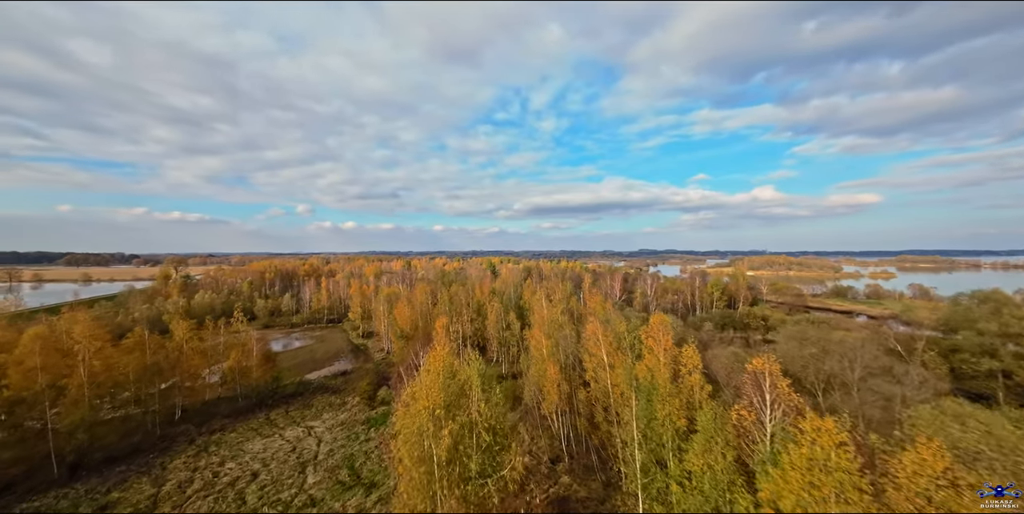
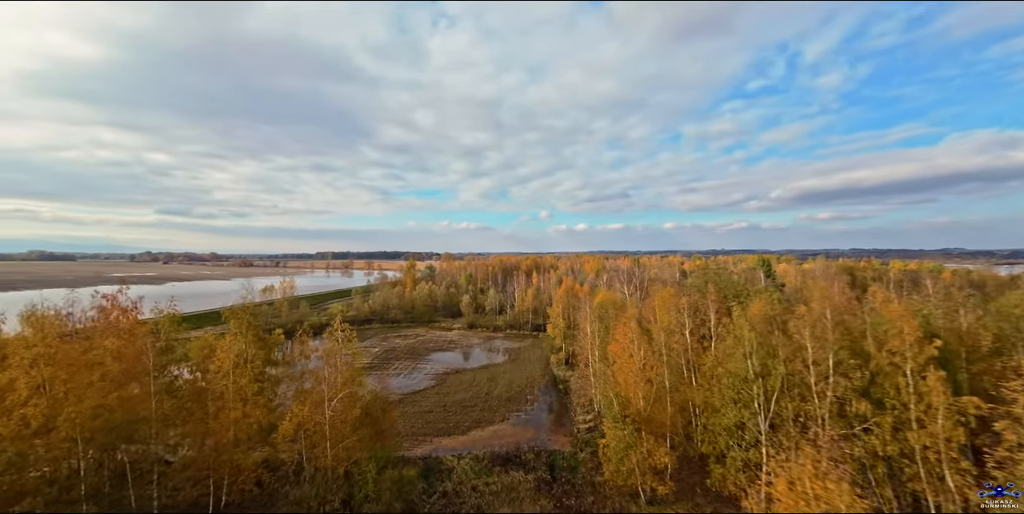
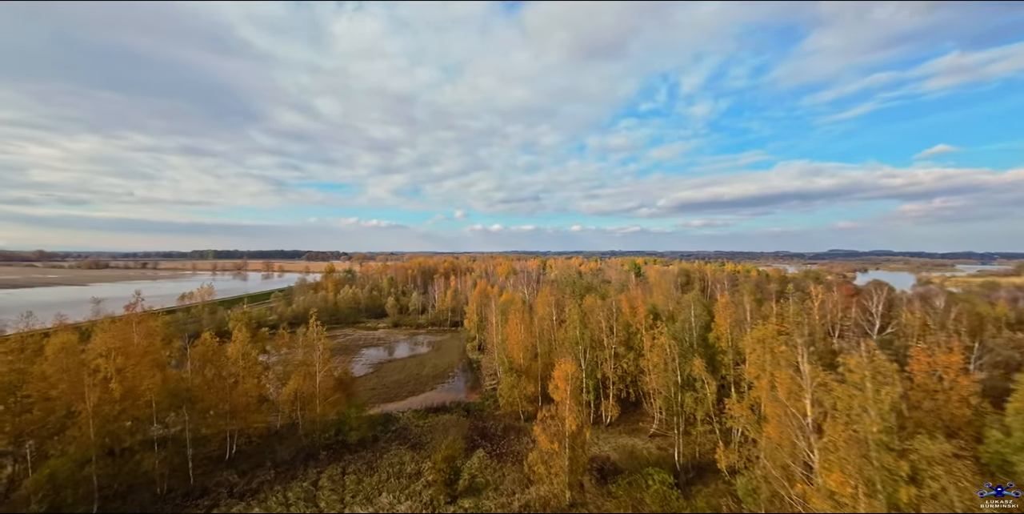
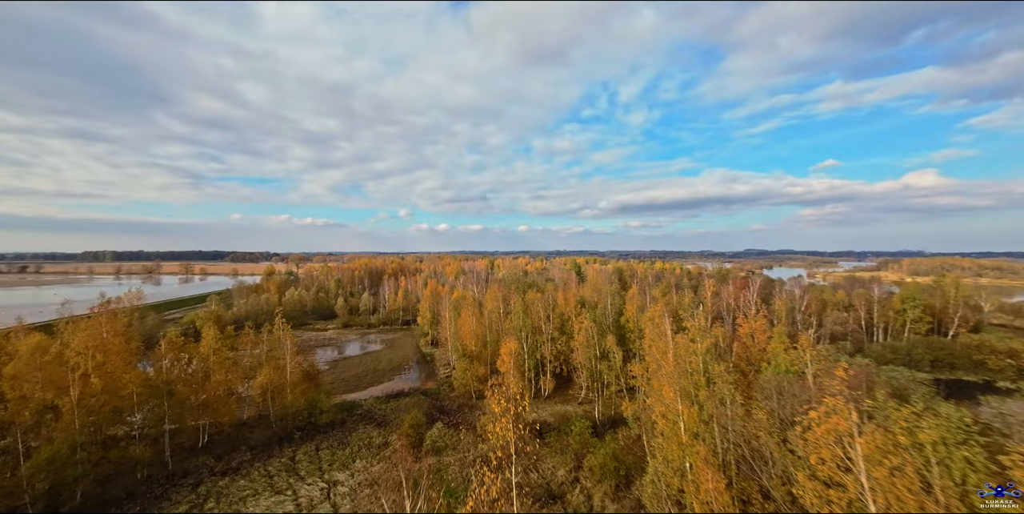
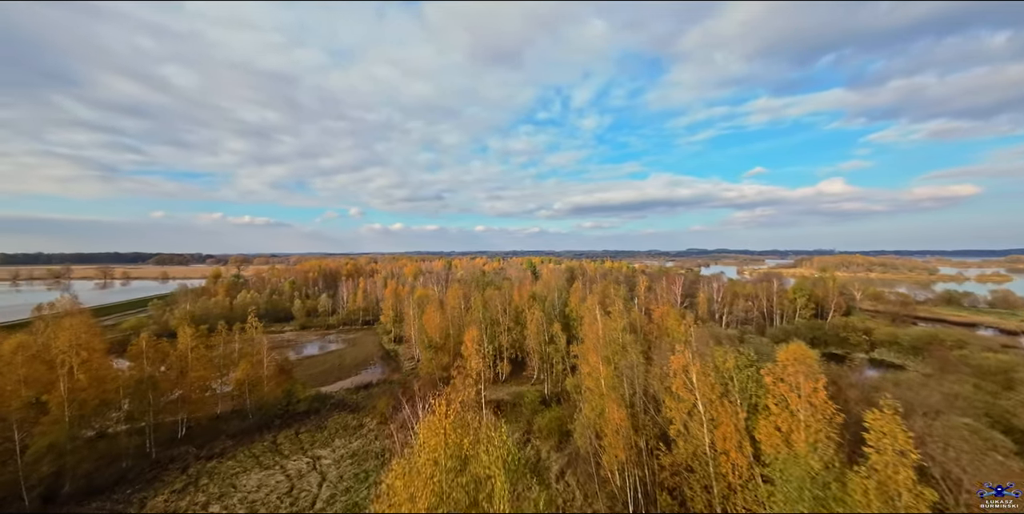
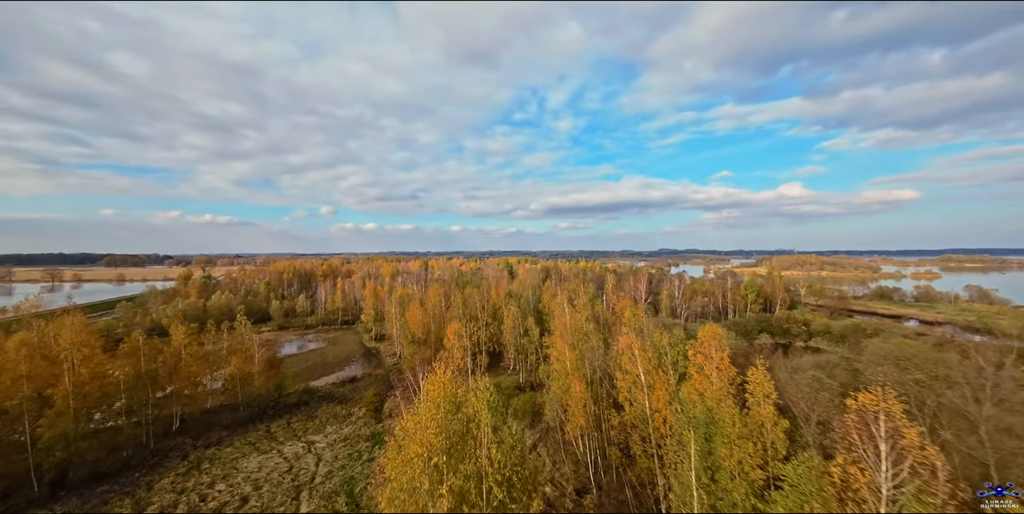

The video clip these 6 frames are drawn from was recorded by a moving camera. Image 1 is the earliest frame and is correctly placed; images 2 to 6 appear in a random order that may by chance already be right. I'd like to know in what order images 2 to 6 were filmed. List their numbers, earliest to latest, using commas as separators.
6, 5, 4, 3, 2
